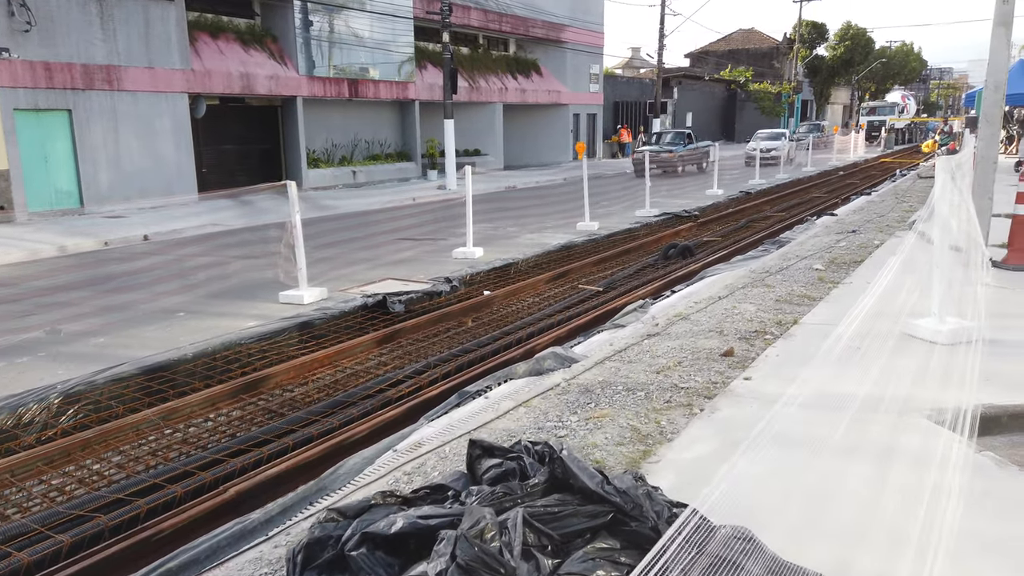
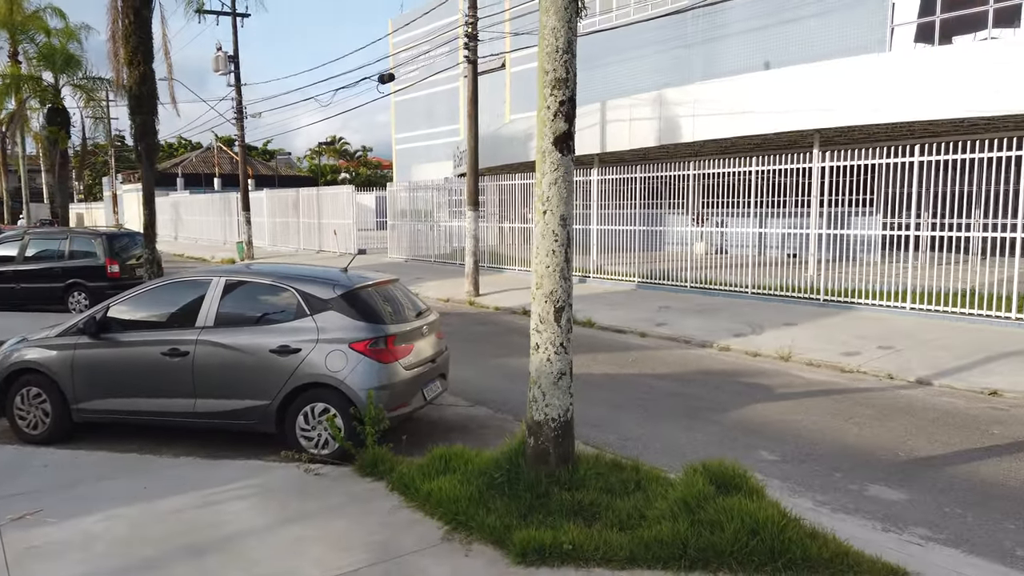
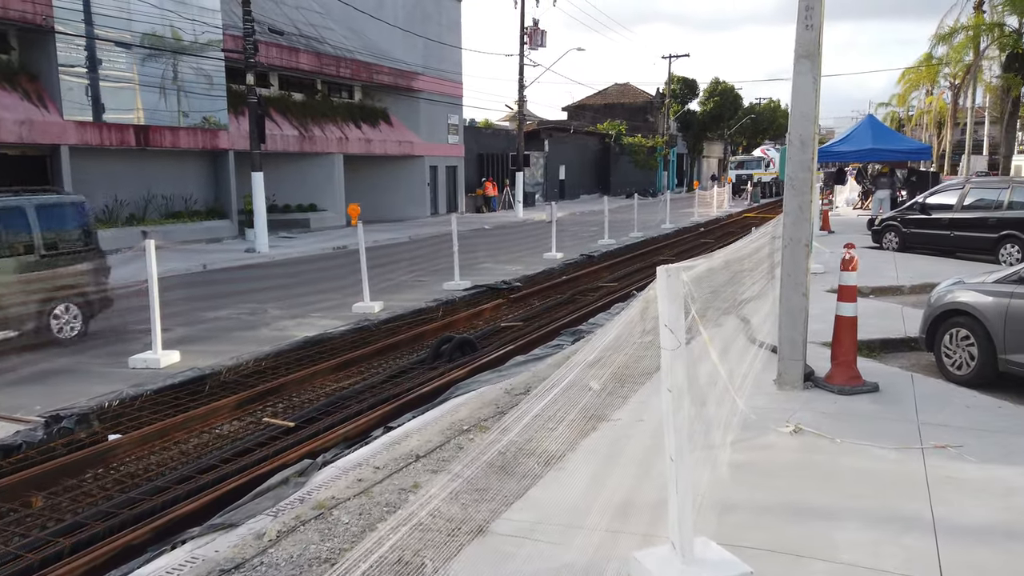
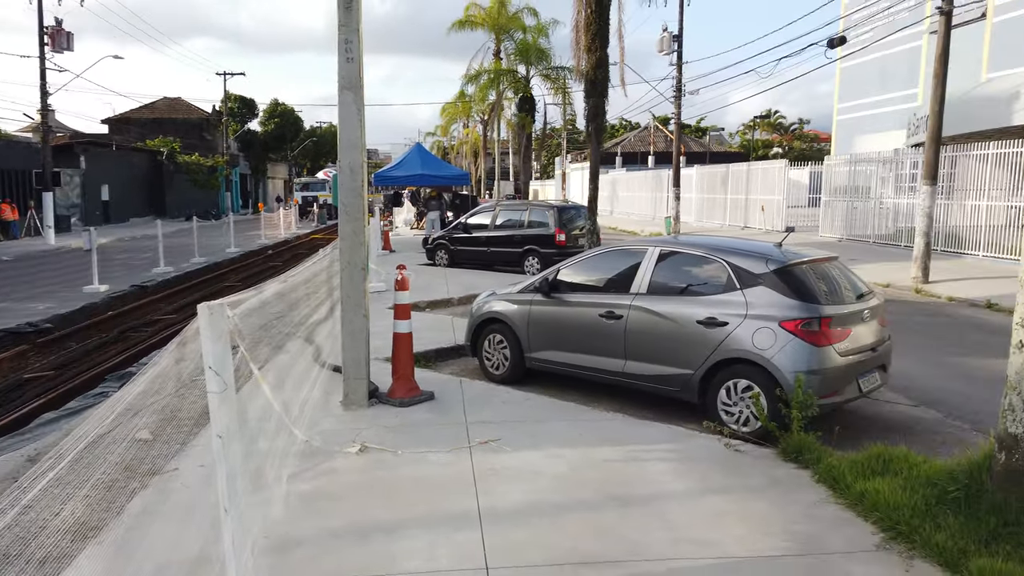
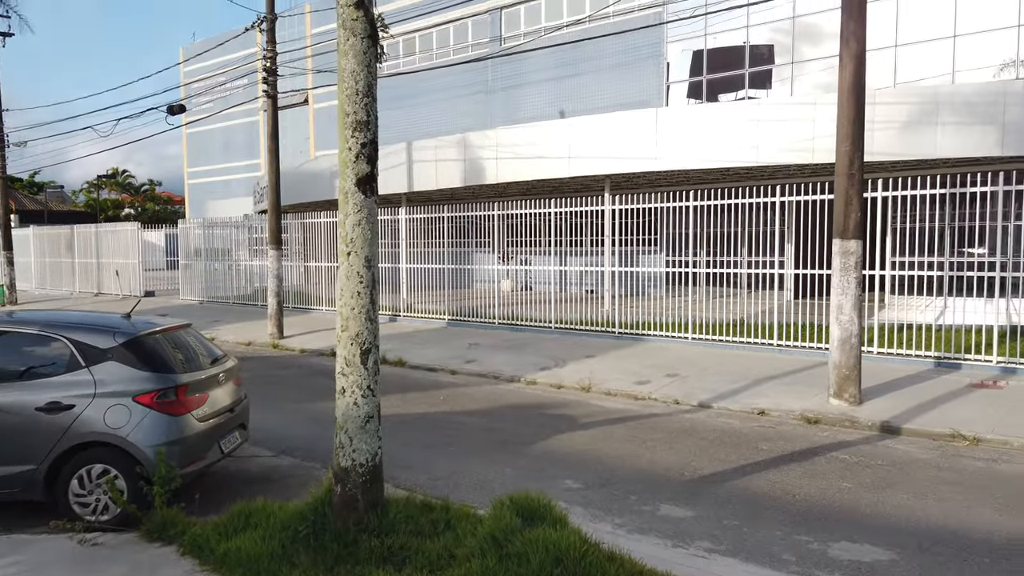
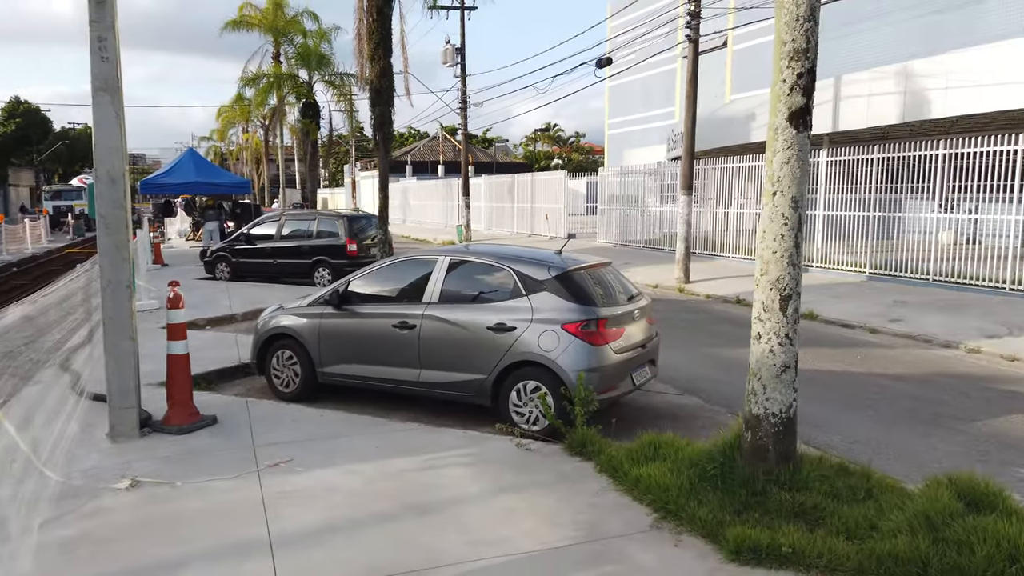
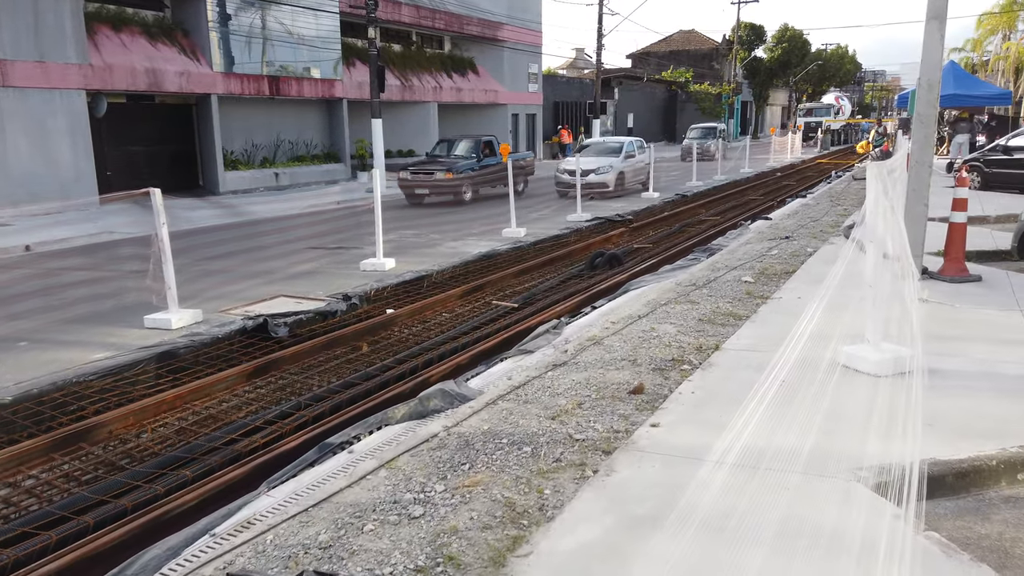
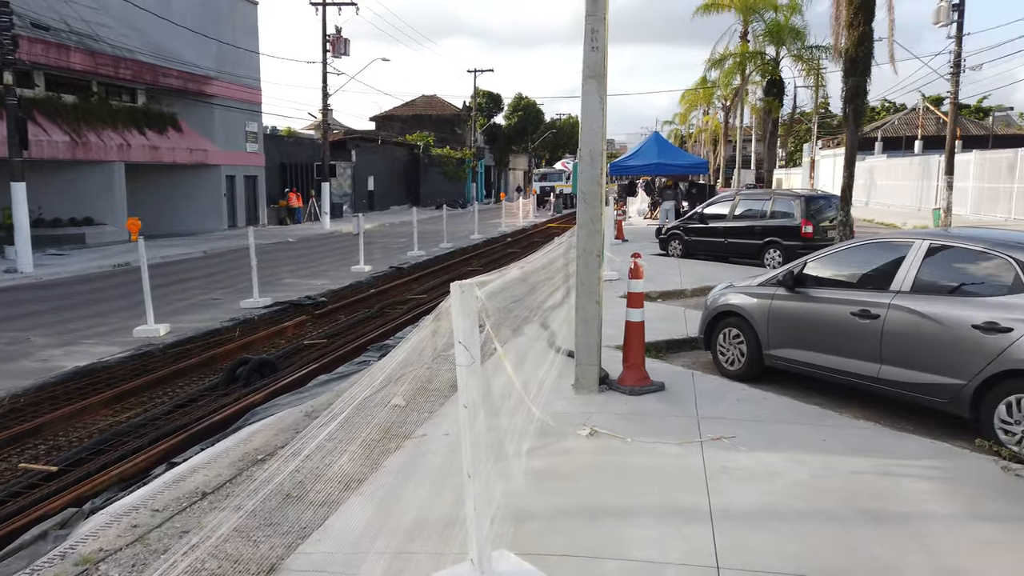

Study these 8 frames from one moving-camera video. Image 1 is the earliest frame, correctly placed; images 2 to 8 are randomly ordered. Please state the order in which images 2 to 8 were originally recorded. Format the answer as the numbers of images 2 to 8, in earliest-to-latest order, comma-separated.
7, 3, 8, 4, 6, 2, 5
